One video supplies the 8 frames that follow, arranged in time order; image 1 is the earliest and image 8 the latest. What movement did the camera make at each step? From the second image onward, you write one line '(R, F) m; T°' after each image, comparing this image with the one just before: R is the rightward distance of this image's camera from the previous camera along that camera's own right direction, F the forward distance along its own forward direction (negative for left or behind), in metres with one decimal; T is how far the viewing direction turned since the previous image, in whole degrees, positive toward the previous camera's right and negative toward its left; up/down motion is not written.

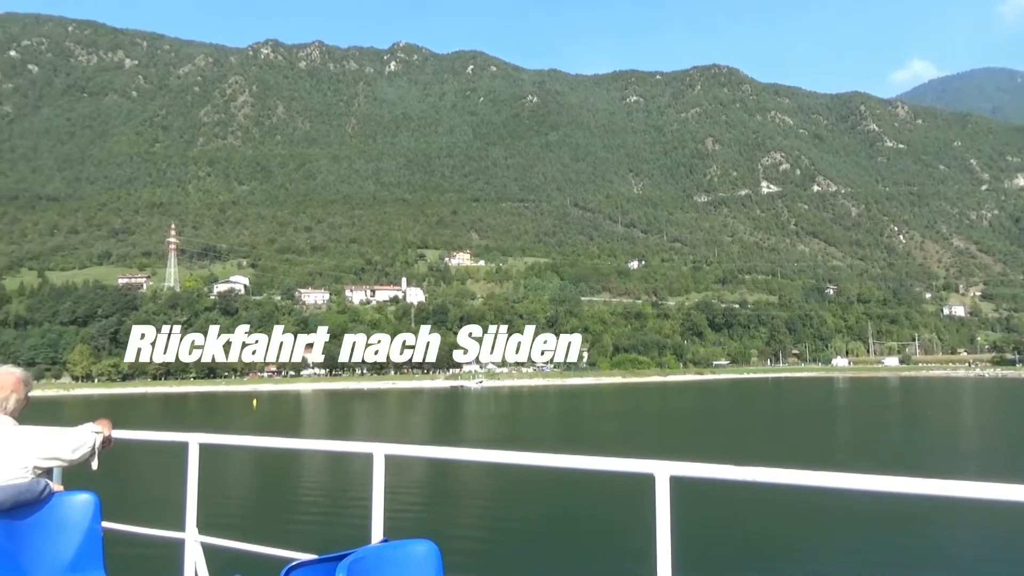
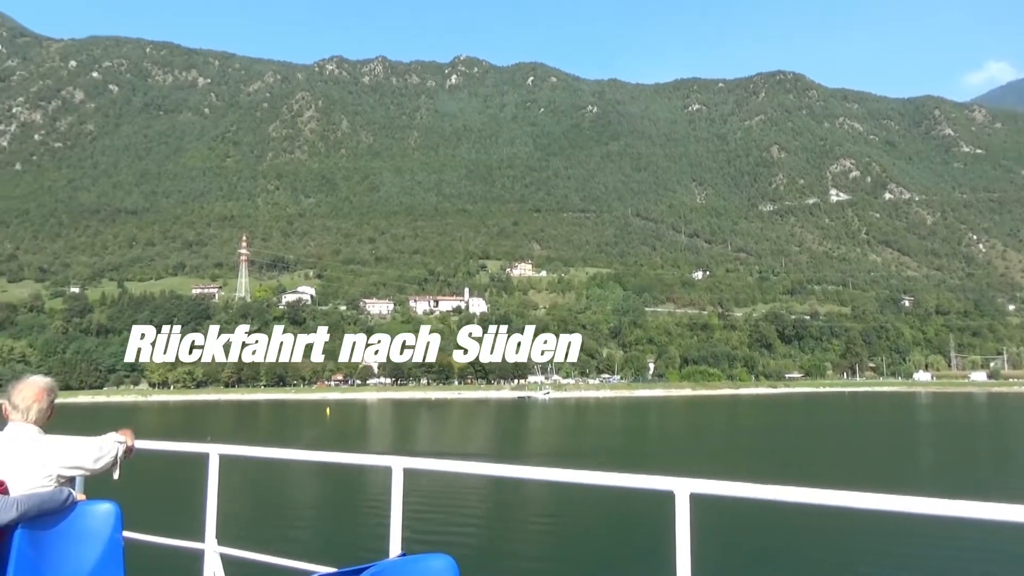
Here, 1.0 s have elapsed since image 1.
(-0.4, +0.3) m; -4°
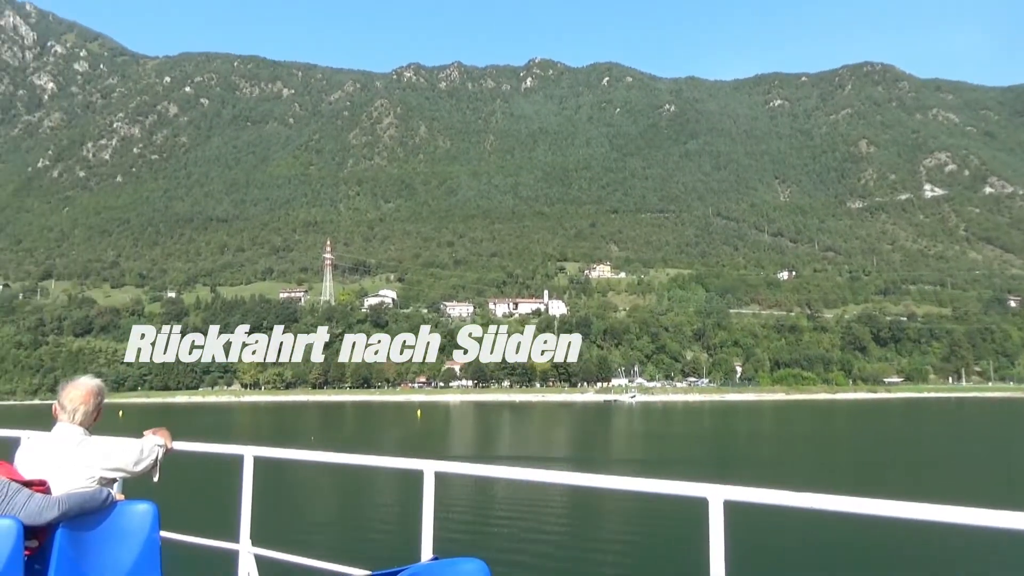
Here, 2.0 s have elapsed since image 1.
(-0.4, +0.3) m; -6°
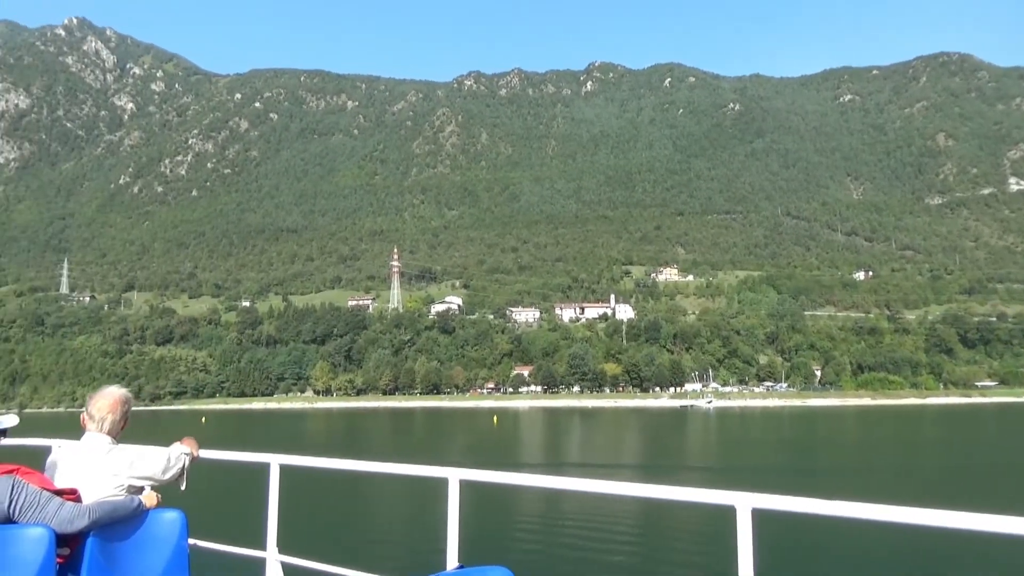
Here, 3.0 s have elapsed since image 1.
(-0.4, +0.3) m; -5°
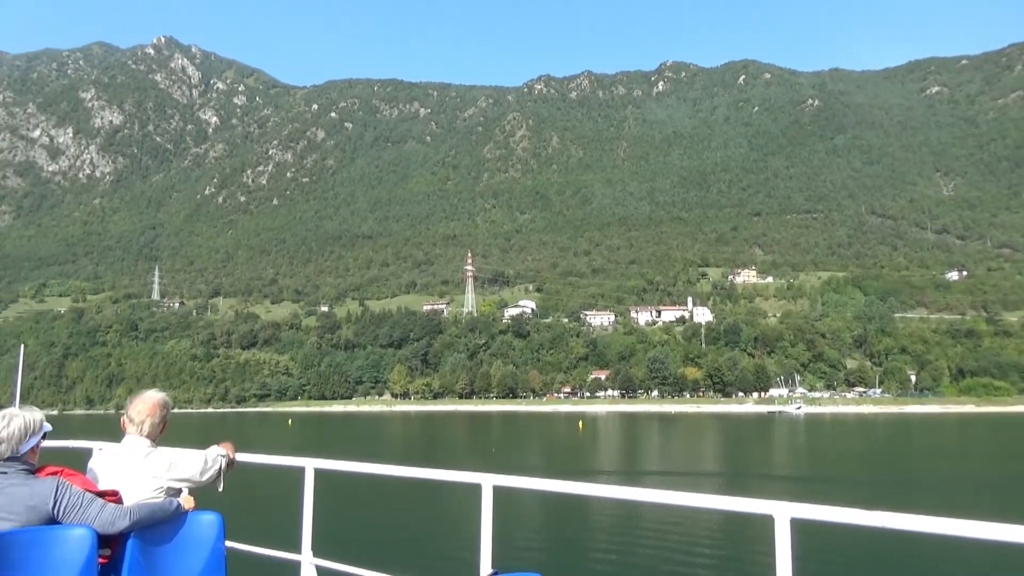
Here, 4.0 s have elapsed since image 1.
(-0.4, +0.3) m; -5°
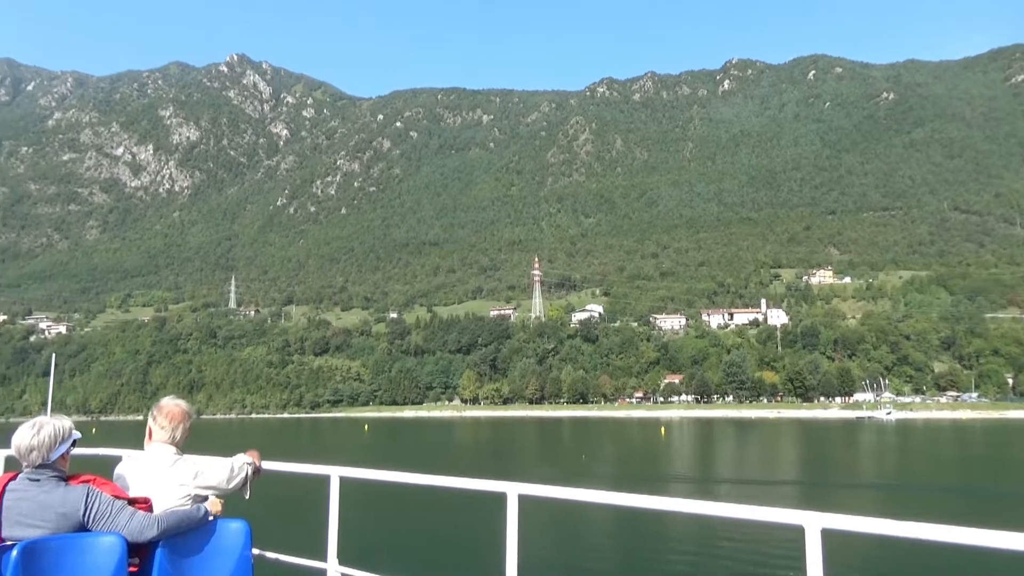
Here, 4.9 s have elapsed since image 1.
(-0.4, +0.3) m; -5°
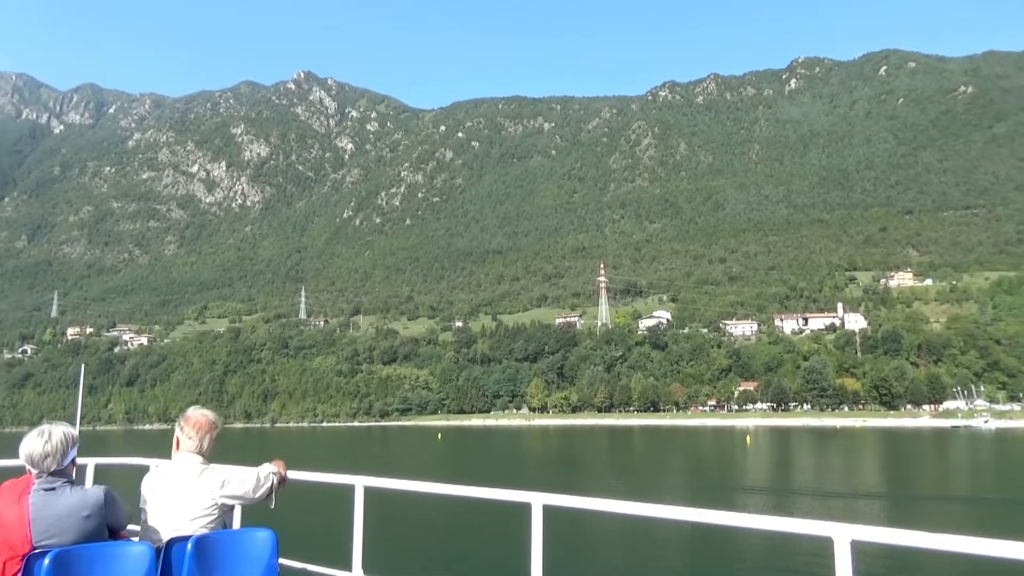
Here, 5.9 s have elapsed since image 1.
(-0.4, +0.3) m; -5°
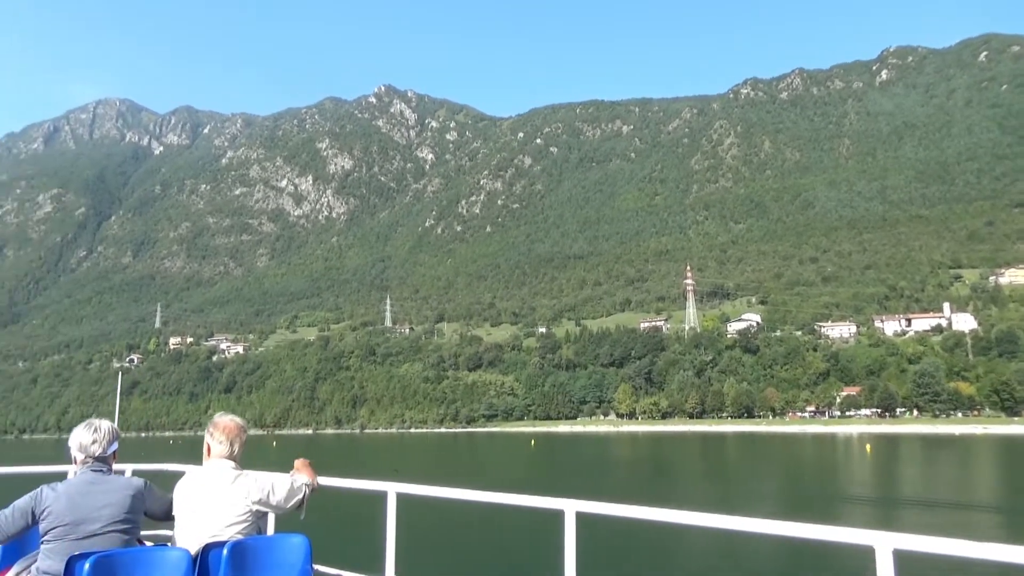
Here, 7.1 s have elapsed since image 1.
(-0.5, +0.4) m; -6°
